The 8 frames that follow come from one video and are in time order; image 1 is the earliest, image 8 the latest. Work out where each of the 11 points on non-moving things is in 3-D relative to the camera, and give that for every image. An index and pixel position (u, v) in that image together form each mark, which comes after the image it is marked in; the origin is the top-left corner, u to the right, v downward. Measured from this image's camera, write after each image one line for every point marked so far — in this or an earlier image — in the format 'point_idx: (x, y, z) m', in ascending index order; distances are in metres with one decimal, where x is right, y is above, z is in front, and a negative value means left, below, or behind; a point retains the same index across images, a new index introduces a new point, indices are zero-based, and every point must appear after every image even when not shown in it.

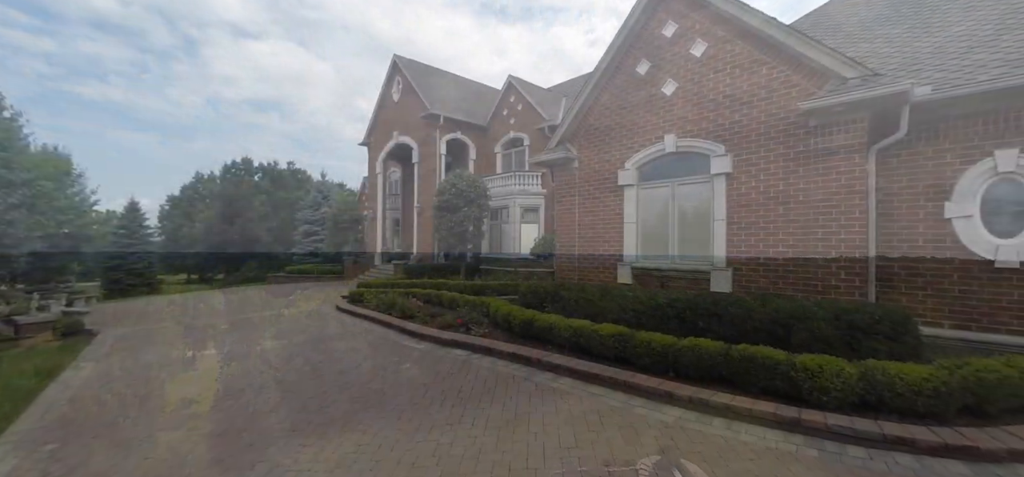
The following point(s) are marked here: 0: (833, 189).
0: (+4.4, +0.7, +5.5) m
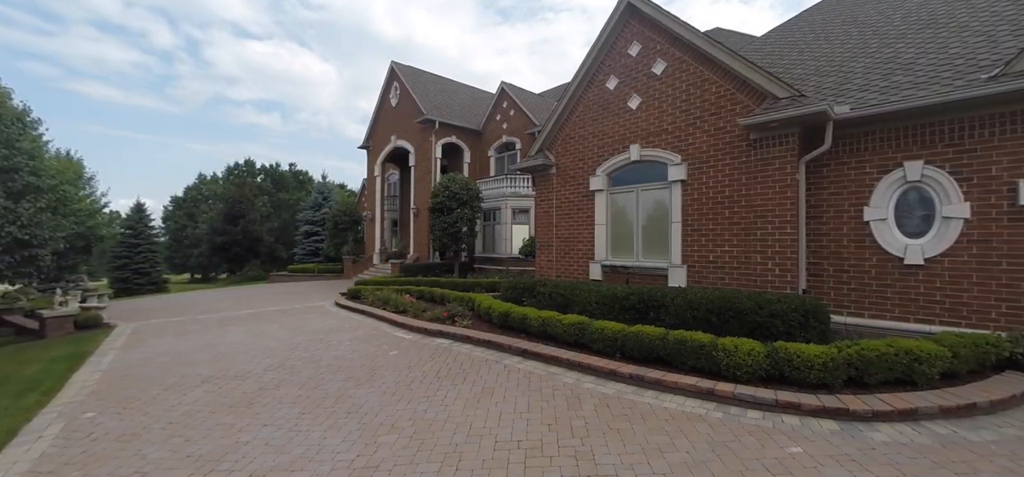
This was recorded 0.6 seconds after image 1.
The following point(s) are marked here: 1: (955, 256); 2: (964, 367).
0: (+4.0, +0.7, +6.3) m
1: (+5.8, -0.2, +5.3) m
2: (+4.9, -1.4, +4.4) m
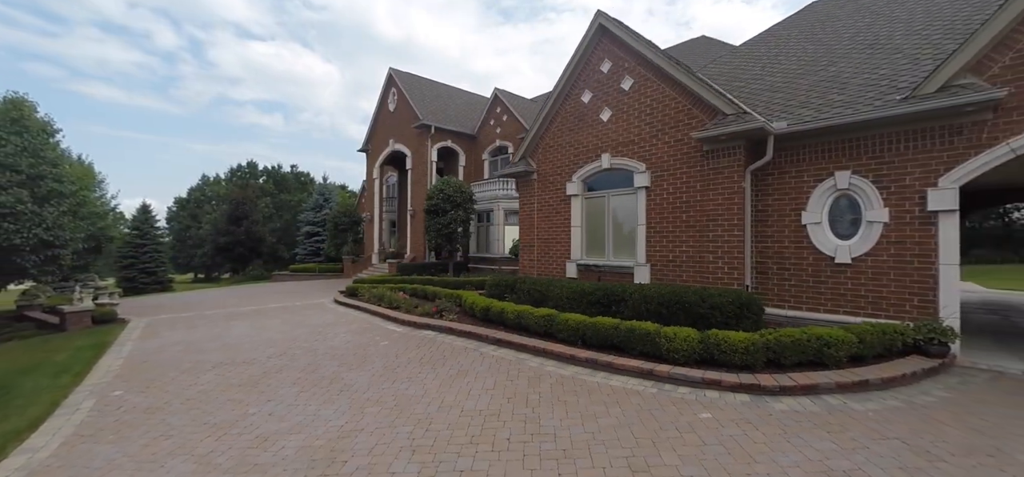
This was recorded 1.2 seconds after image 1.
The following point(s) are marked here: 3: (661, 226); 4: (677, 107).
0: (+3.6, +0.7, +7.0) m
1: (+5.4, -0.2, +6.0) m
2: (+4.5, -1.4, +5.1) m
3: (+2.8, +0.2, +7.7) m
4: (+3.0, +2.4, +7.5) m
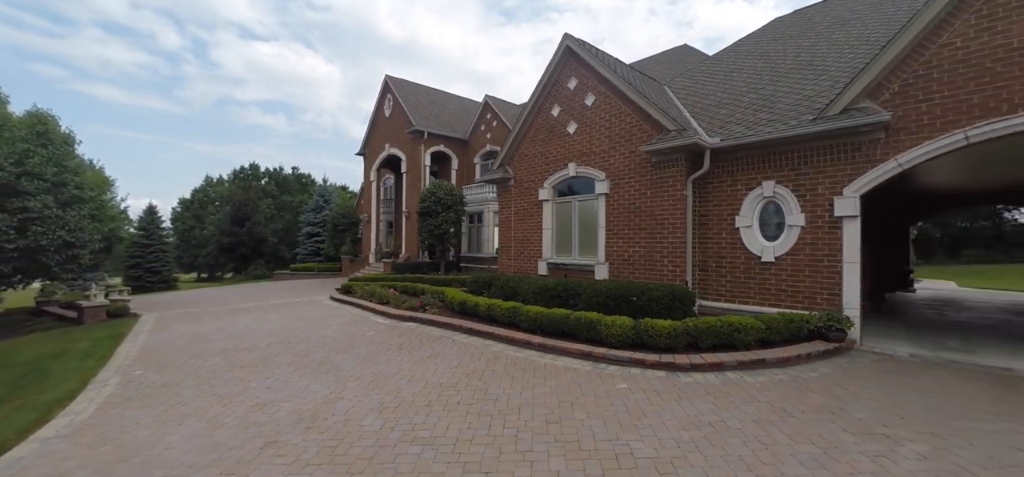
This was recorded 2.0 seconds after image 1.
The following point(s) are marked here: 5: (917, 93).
0: (+3.0, +0.6, +7.9) m
1: (+4.8, -0.3, +6.9) m
2: (+3.9, -1.4, +6.0) m
3: (+2.2, +0.2, +8.6) m
4: (+2.5, +2.4, +8.4) m
5: (+5.9, +2.1, +5.9) m
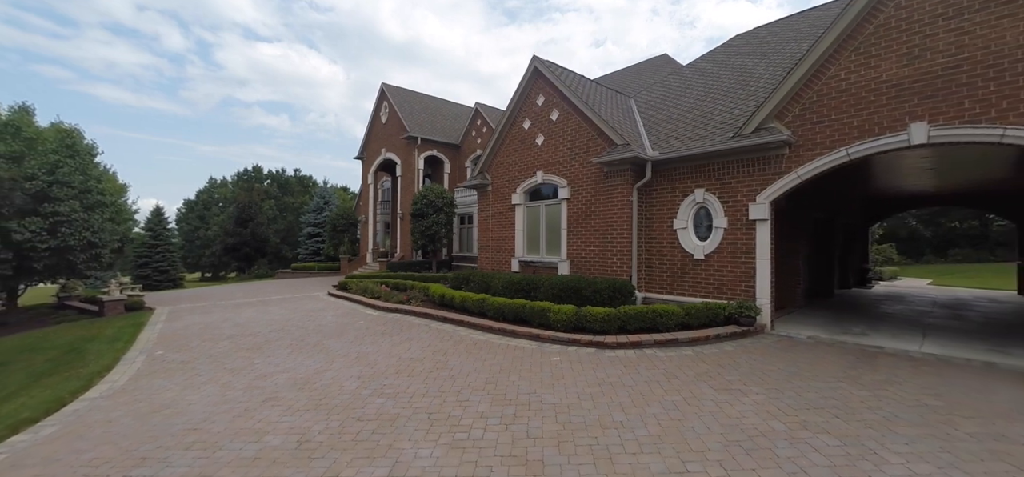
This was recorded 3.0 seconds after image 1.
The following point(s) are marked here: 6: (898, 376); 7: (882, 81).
0: (+2.3, +0.6, +9.0) m
1: (+4.1, -0.3, +8.0) m
2: (+3.2, -1.4, +7.2) m
3: (+1.6, +0.2, +9.8) m
4: (+1.8, +2.4, +9.6) m
5: (+5.2, +2.1, +7.1) m
6: (+4.9, -1.8, +5.2) m
7: (+5.9, +2.5, +6.4) m
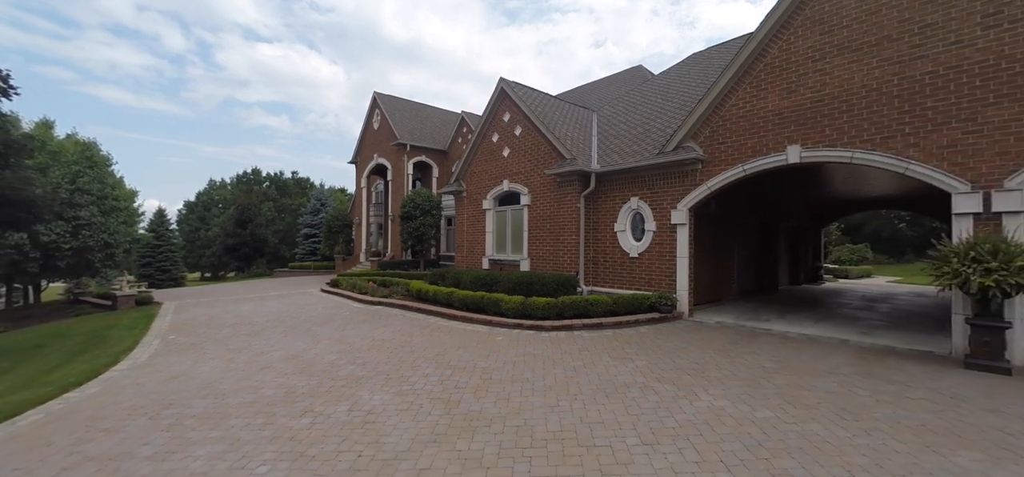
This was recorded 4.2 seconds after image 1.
0: (+1.4, +0.6, +10.4) m
1: (+3.2, -0.3, +9.4) m
2: (+2.3, -1.5, +8.5) m
3: (+0.7, +0.2, +11.1) m
4: (+0.9, +2.4, +10.9) m
5: (+4.3, +2.1, +8.4) m
6: (+4.0, -1.8, +6.6) m
7: (+5.0, +2.5, +7.8) m
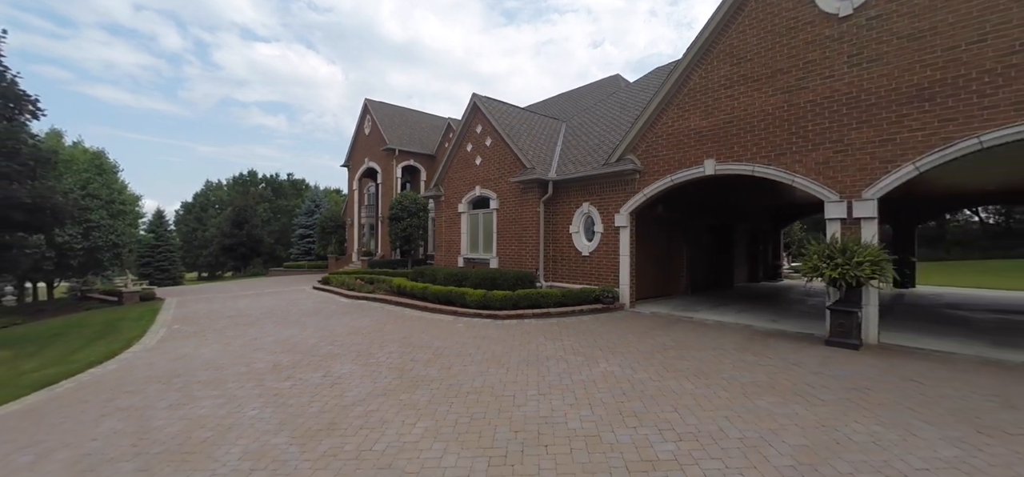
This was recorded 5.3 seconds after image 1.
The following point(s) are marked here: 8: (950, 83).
0: (+0.5, +0.6, +11.7) m
1: (+2.3, -0.3, +10.6) m
2: (+1.4, -1.5, +9.8) m
3: (-0.3, +0.2, +12.4) m
4: (-0.1, +2.3, +12.2) m
5: (+3.4, +2.1, +9.7) m
6: (+3.1, -1.8, +7.9) m
7: (+4.1, +2.5, +9.1) m
8: (+6.8, +2.4, +6.3) m
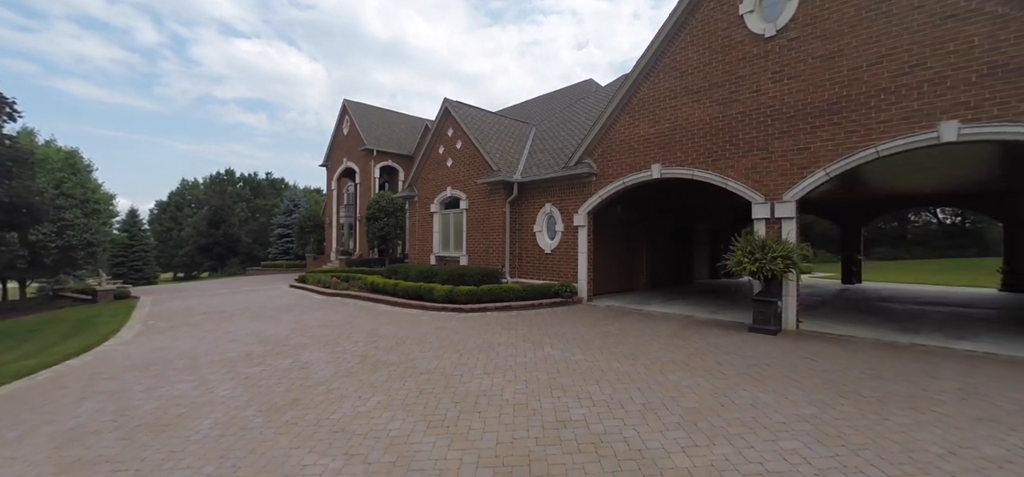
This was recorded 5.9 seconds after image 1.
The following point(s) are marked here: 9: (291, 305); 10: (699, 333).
0: (-0.5, +0.6, +12.3) m
1: (+1.3, -0.3, +11.4) m
2: (+0.5, -1.4, +10.5) m
3: (-1.3, +0.2, +13.0) m
4: (-1.1, +2.4, +12.8) m
5: (+2.5, +2.1, +10.5) m
6: (+2.3, -1.8, +8.6) m
7: (+3.2, +2.5, +9.9) m
8: (+6.0, +2.5, +7.2) m
9: (-6.8, -2.0, +12.5) m
10: (+3.5, -1.7, +7.6) m
